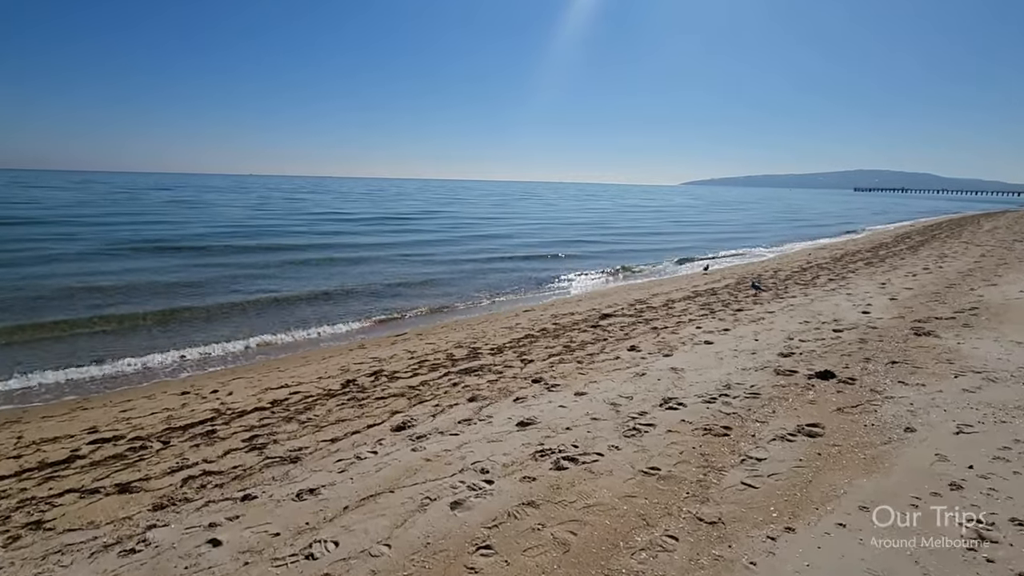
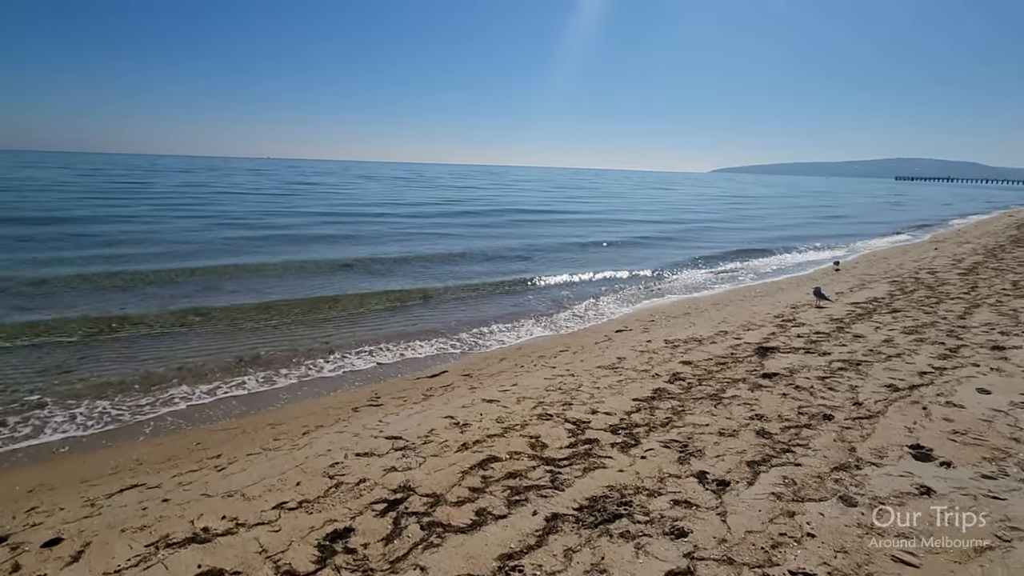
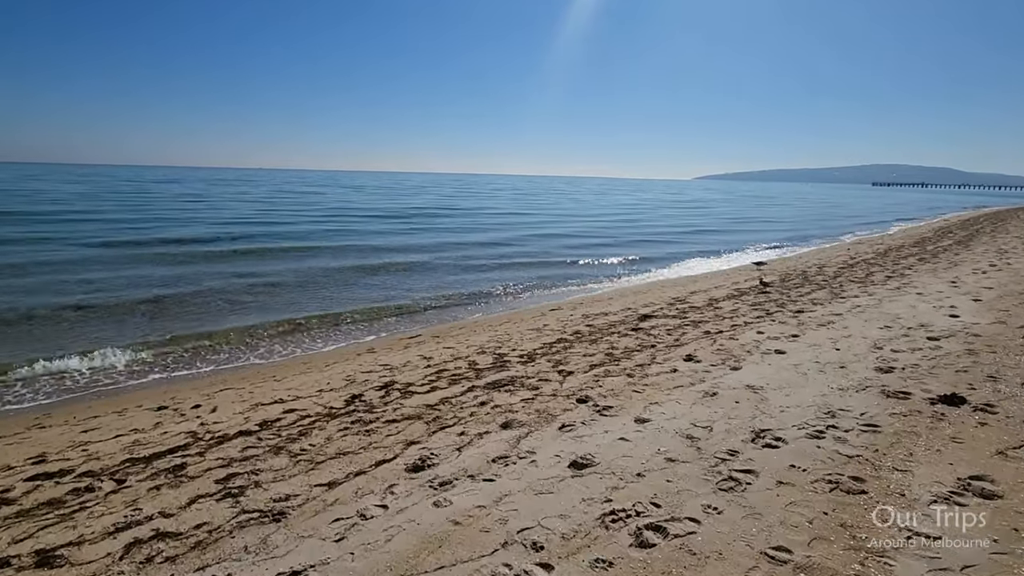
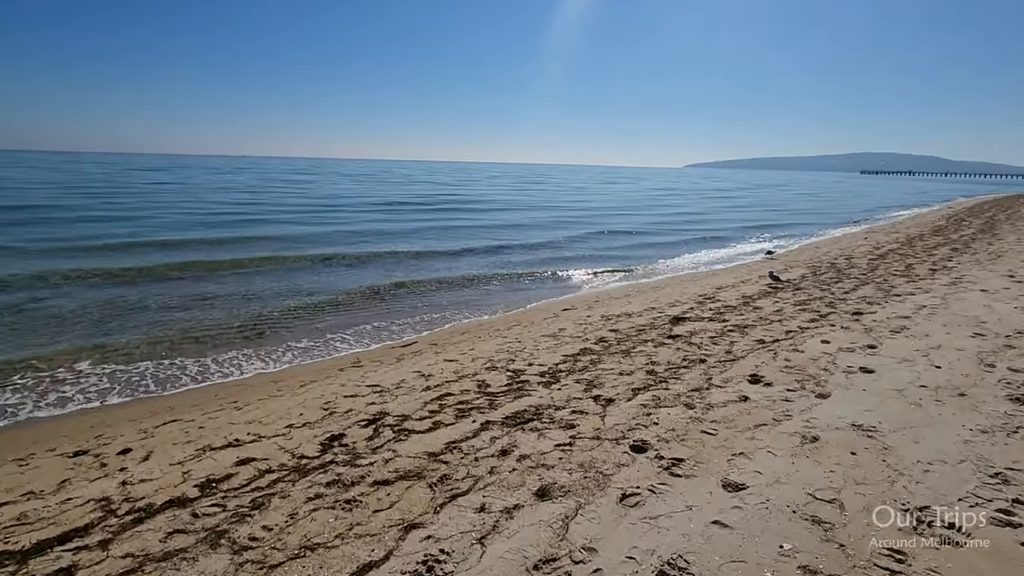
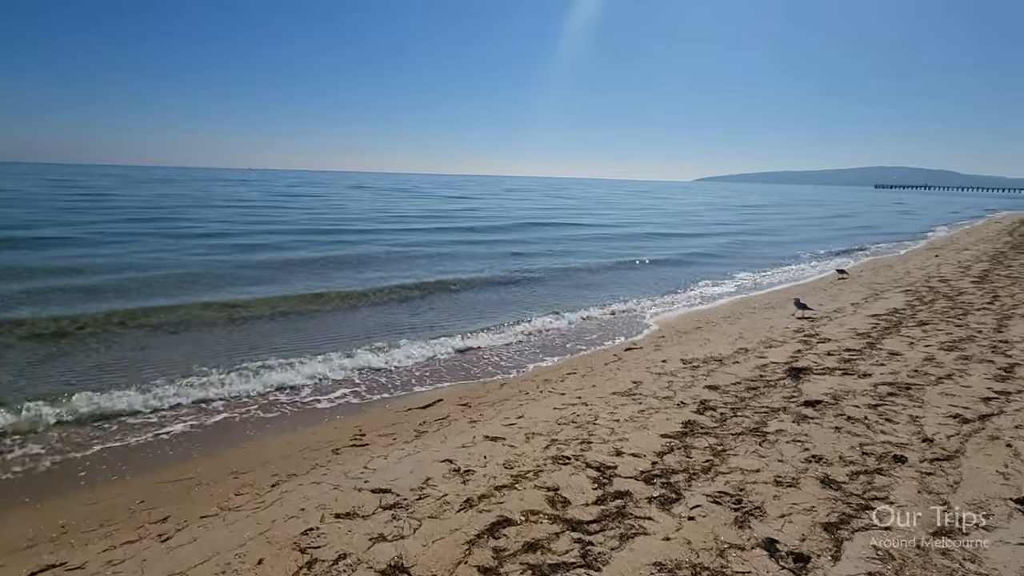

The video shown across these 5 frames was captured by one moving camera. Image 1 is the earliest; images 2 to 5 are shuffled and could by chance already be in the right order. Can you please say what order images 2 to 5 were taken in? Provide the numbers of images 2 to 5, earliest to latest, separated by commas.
3, 4, 2, 5
